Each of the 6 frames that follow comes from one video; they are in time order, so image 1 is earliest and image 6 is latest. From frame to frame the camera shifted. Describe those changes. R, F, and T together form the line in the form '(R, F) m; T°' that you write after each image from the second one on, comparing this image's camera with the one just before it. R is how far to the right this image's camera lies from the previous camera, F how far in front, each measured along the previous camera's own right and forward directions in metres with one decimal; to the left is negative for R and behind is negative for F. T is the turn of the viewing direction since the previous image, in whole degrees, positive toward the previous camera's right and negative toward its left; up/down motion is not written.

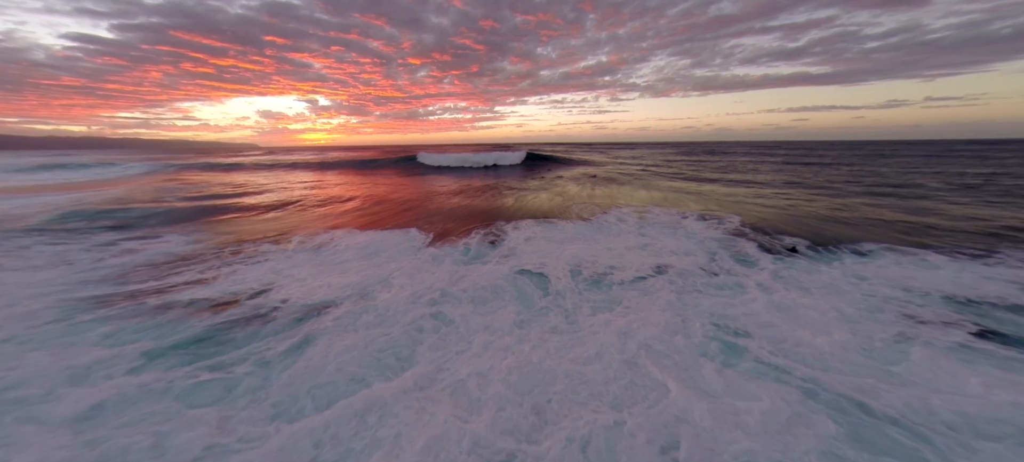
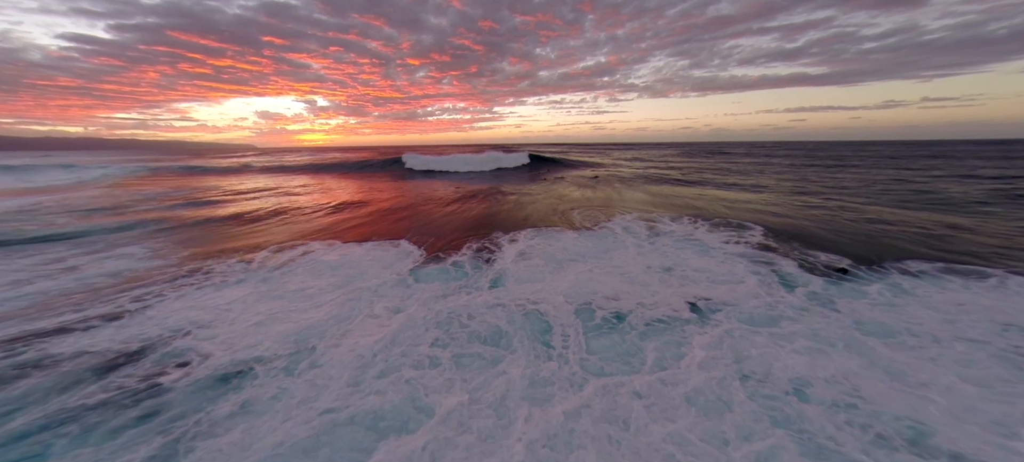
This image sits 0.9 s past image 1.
(+0.1, +1.1) m; 0°
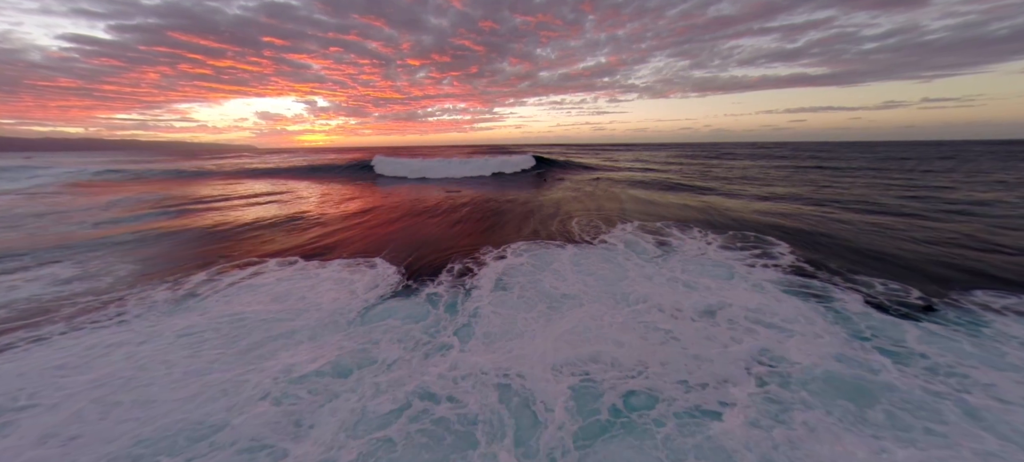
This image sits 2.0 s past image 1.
(+0.4, +1.4) m; 0°
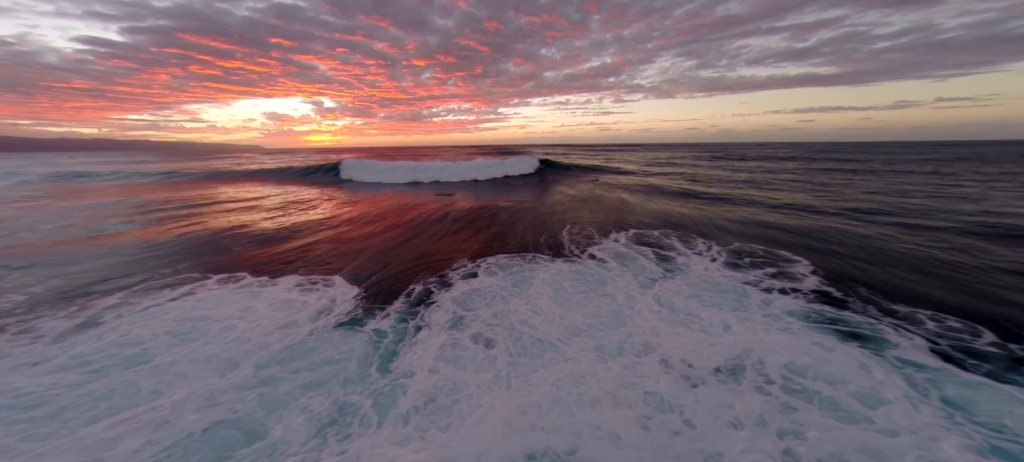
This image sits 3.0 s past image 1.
(+0.7, +1.2) m; -1°
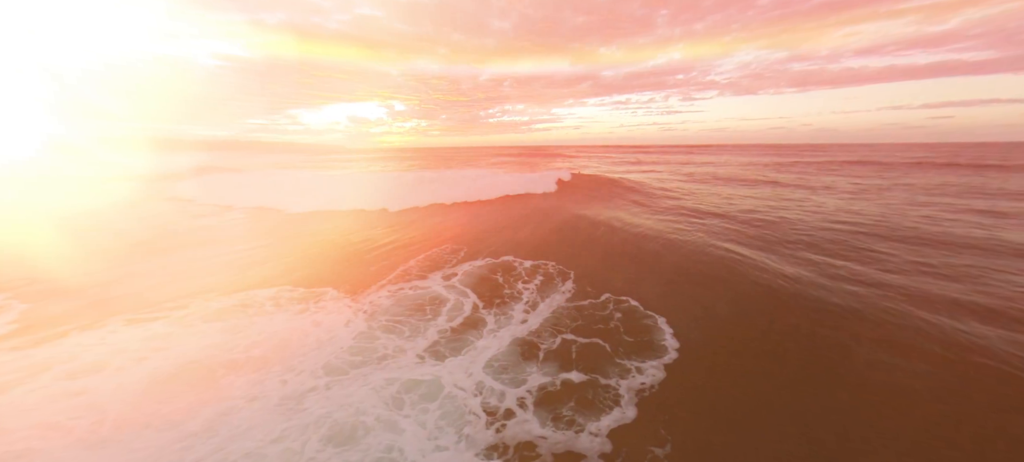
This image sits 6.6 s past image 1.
(+6.5, +3.4) m; -10°
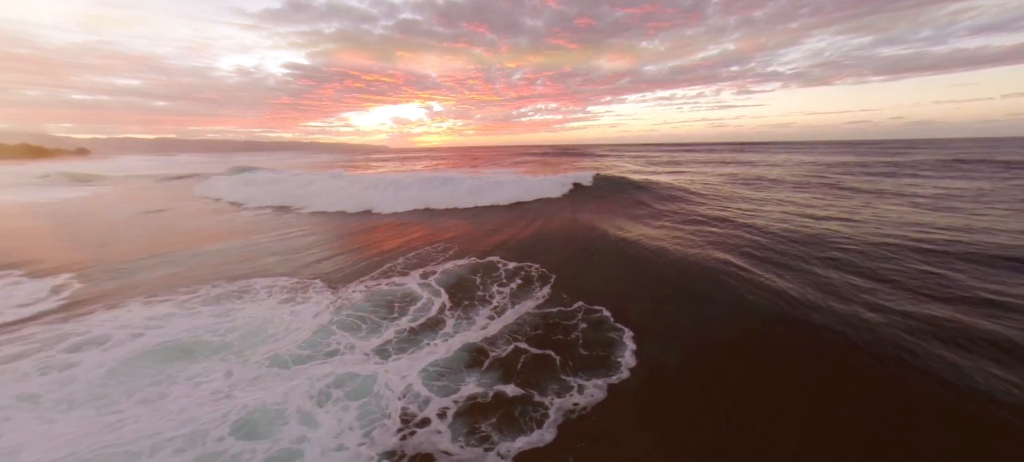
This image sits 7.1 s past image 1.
(+1.3, +0.2) m; -7°
